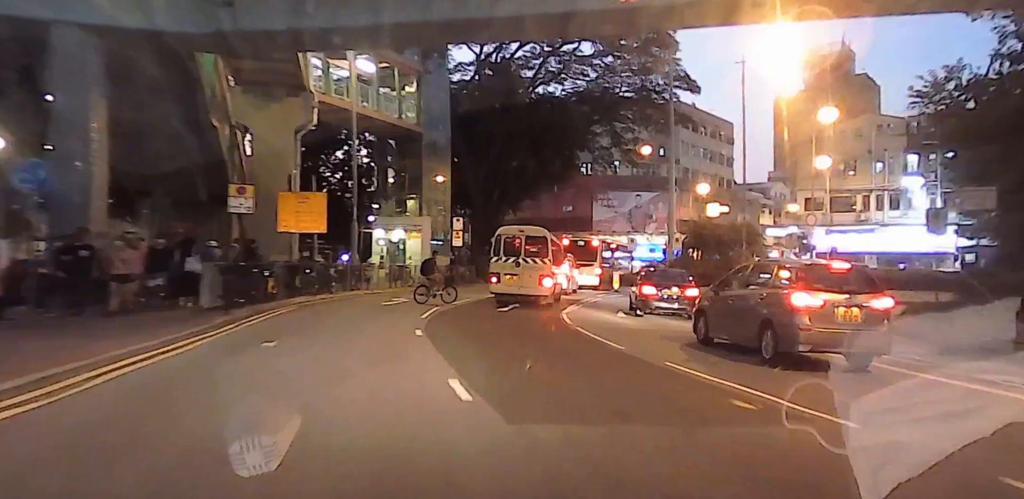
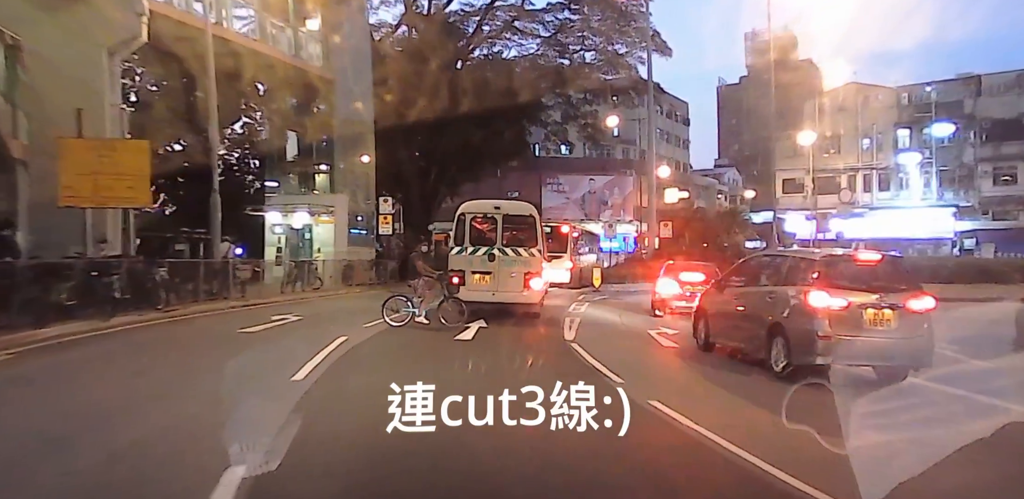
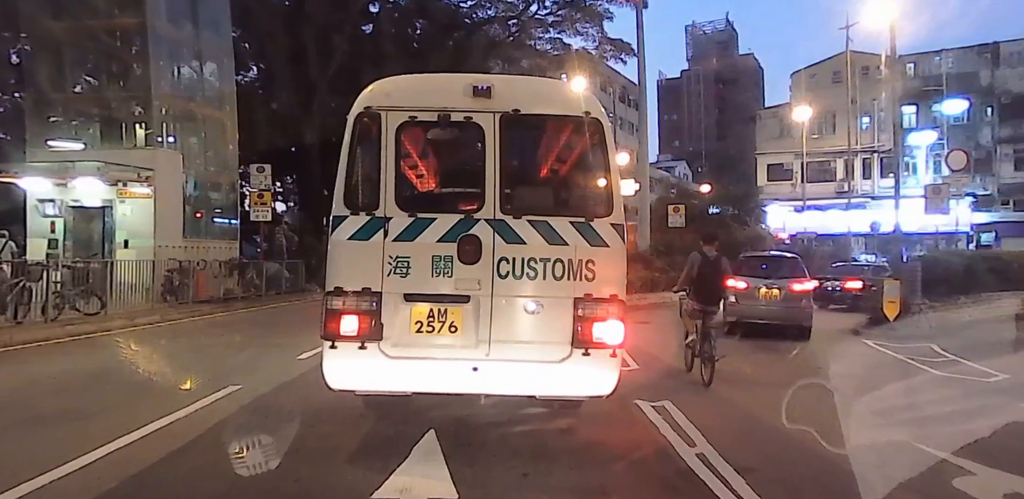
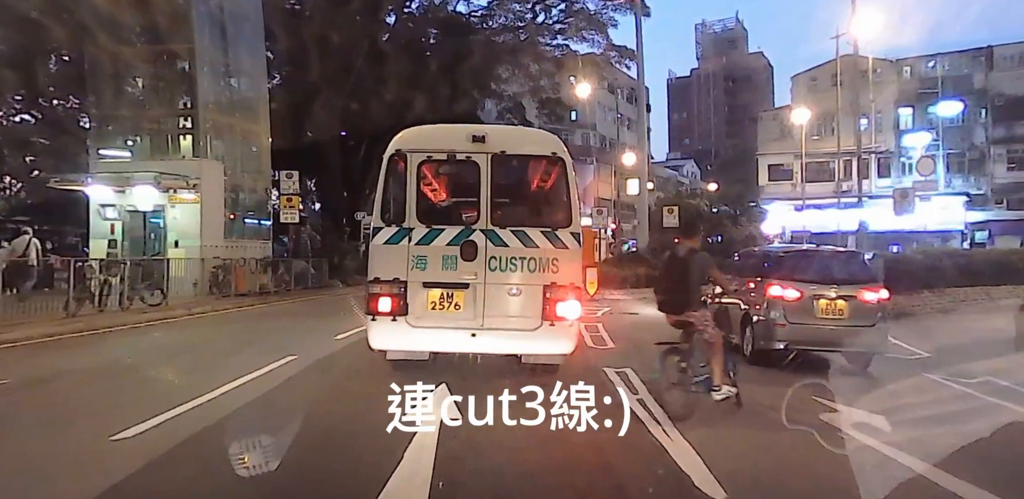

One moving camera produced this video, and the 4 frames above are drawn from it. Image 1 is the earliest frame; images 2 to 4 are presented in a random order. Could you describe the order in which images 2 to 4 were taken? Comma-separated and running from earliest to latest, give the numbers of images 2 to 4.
2, 4, 3
